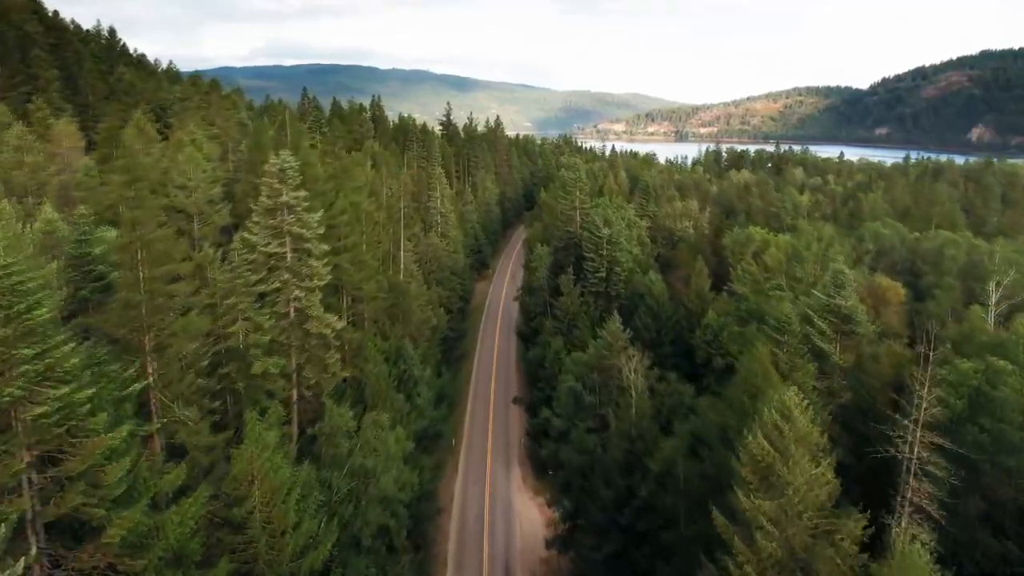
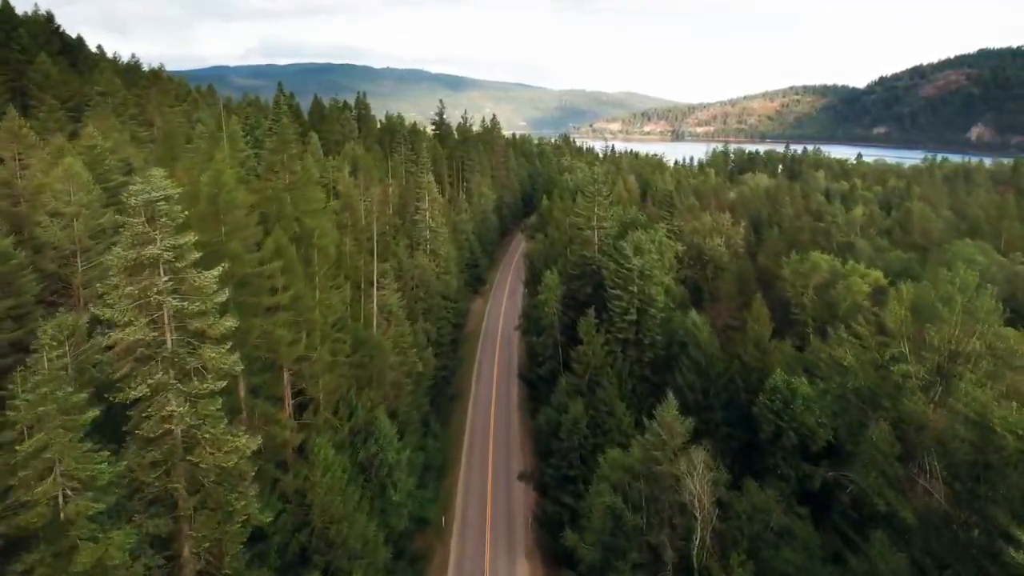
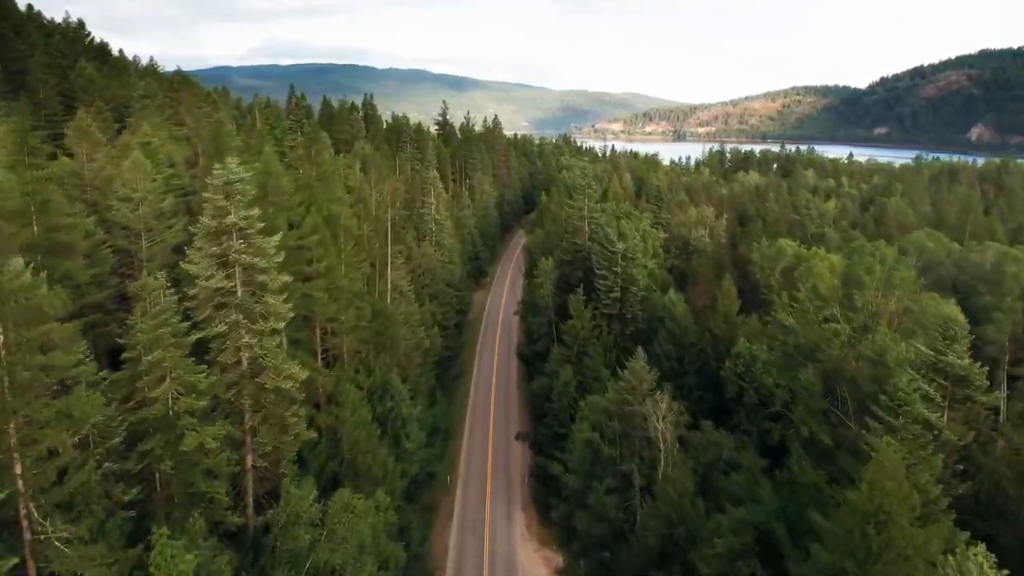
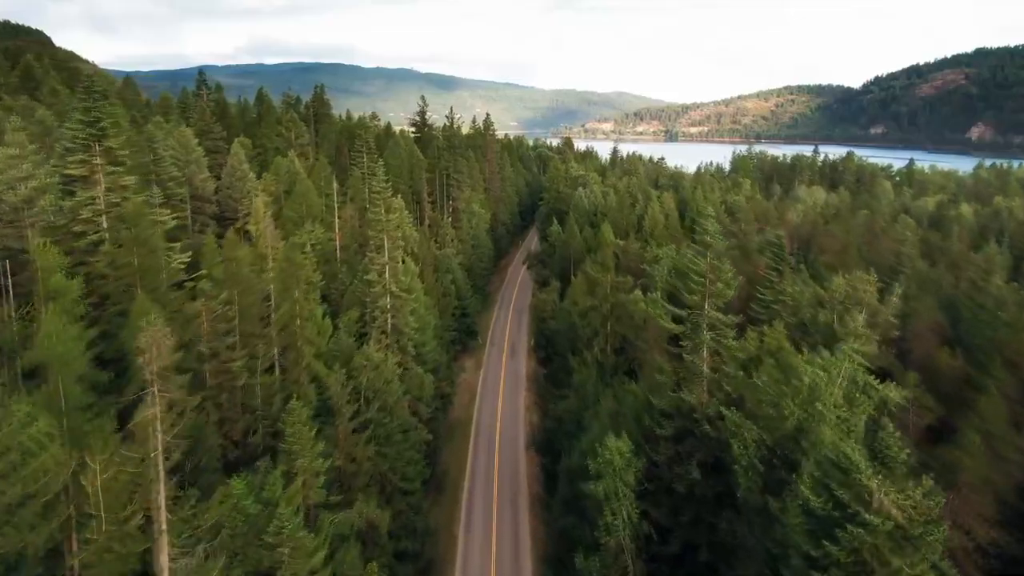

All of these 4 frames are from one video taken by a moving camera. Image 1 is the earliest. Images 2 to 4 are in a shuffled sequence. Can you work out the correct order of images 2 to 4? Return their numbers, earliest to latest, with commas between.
3, 2, 4
